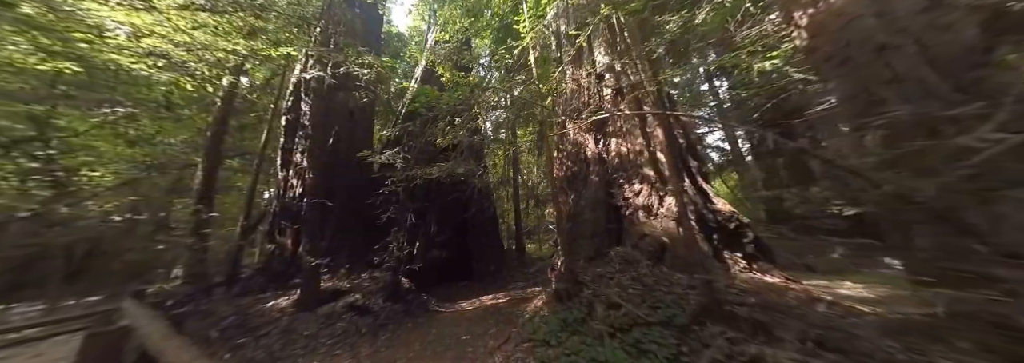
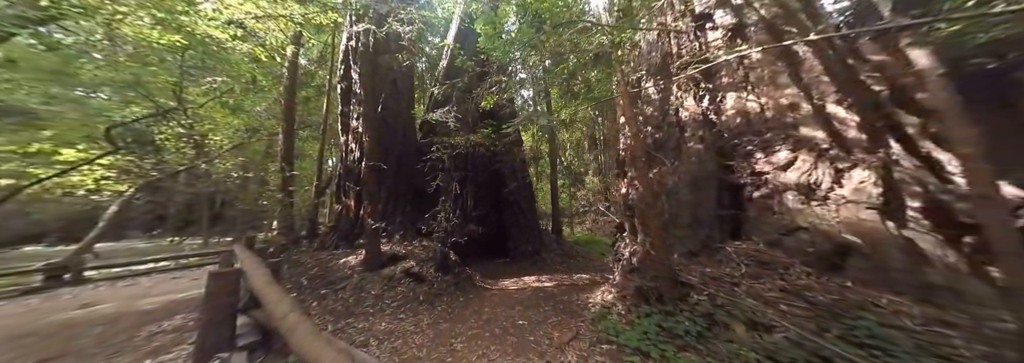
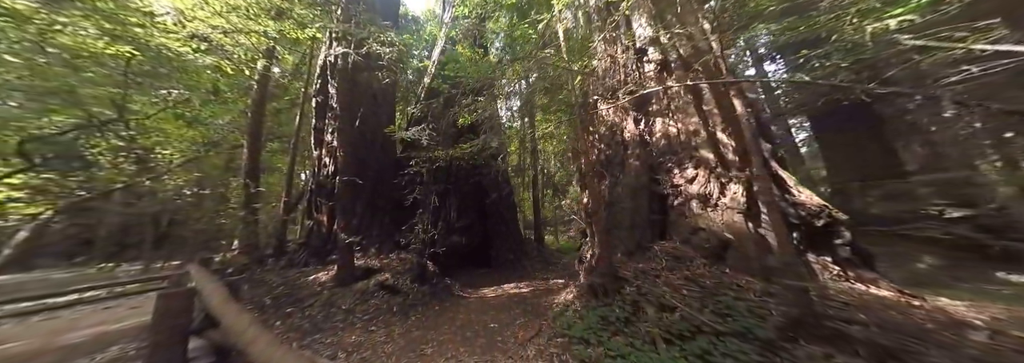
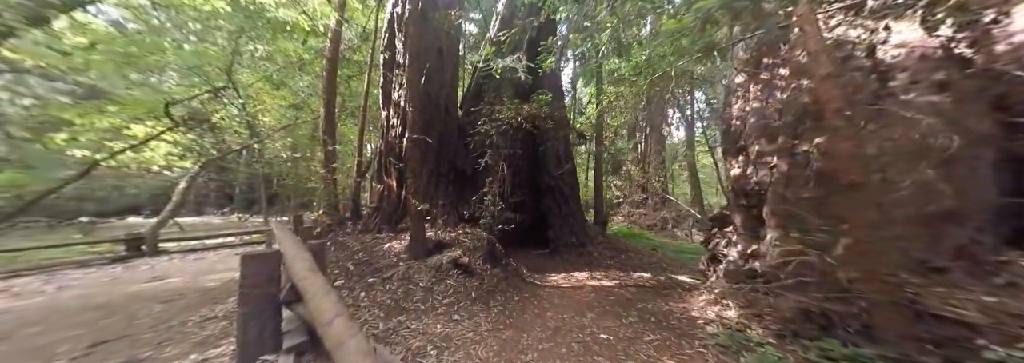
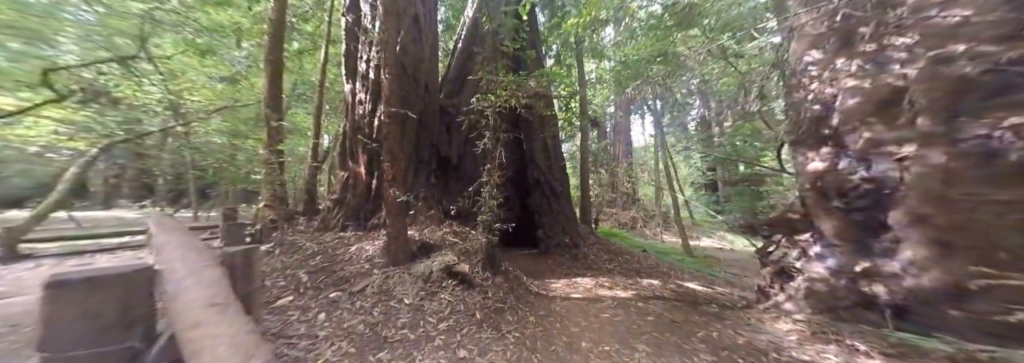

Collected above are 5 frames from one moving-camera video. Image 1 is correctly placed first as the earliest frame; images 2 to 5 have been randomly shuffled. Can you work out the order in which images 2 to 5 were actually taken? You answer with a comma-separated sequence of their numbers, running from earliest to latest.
3, 2, 4, 5
